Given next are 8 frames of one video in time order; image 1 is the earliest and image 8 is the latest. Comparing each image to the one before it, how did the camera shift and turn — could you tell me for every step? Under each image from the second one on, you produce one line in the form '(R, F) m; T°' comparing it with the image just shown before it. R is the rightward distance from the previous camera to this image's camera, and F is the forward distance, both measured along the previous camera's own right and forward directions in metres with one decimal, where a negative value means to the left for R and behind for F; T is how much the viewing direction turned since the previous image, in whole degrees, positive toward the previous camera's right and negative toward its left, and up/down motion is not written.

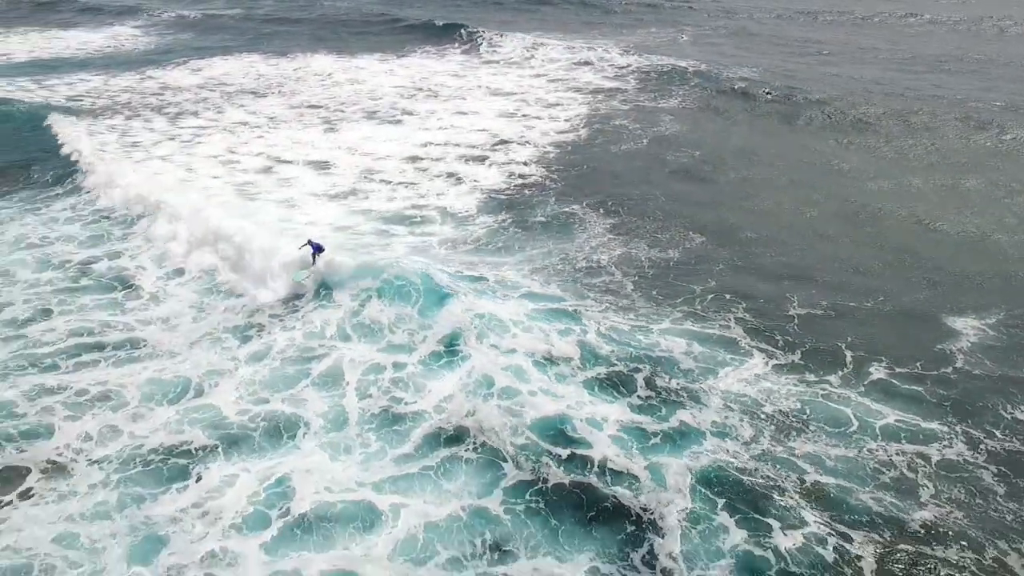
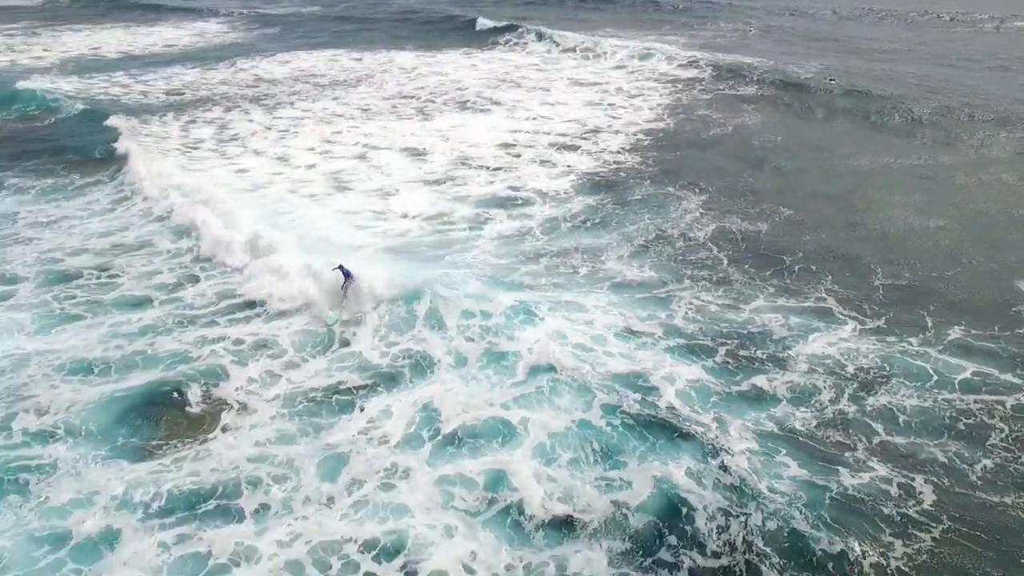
(-0.5, -0.9) m; -3°
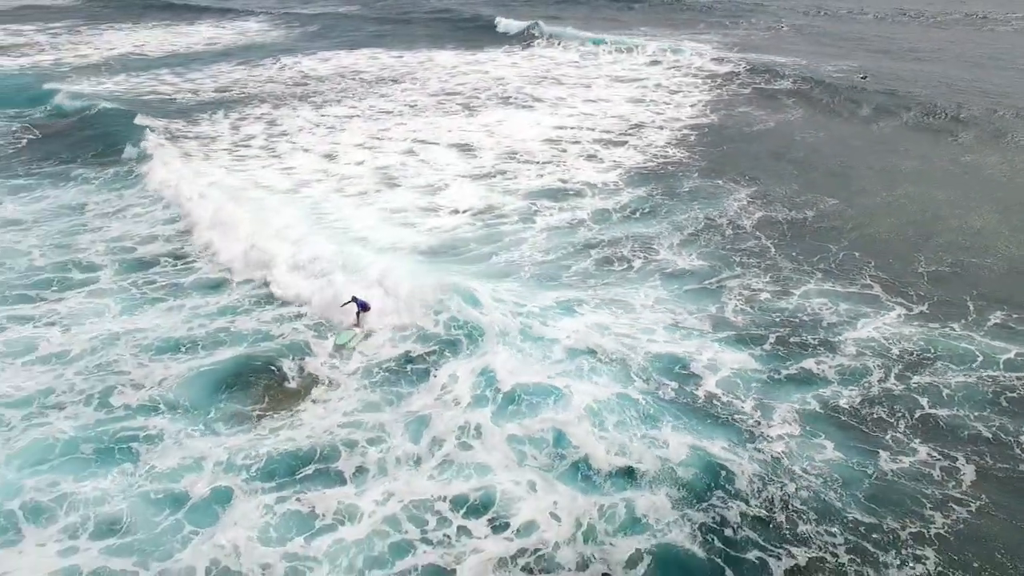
(-0.3, -0.5) m; -1°
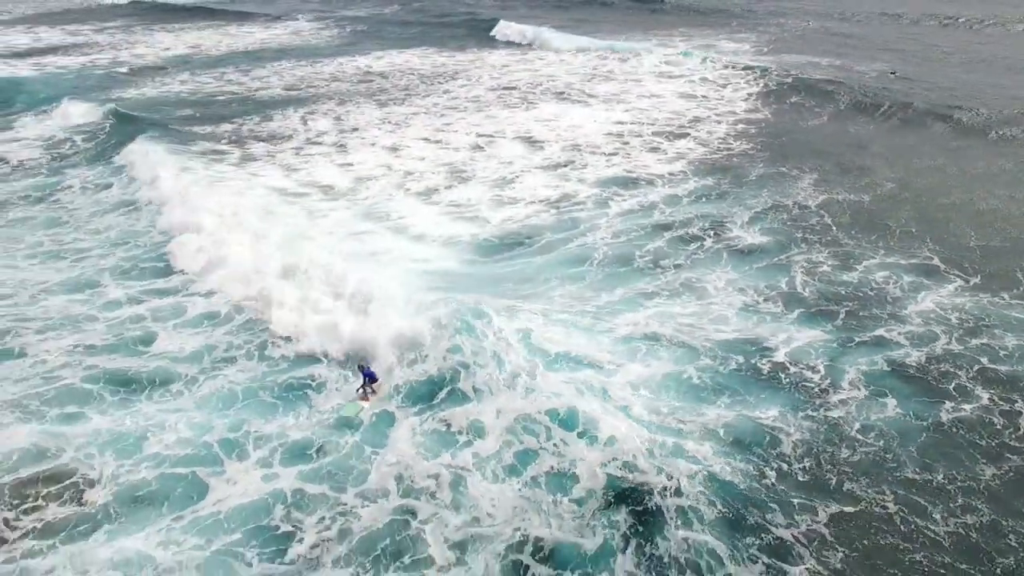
(-0.8, -1.1) m; -1°
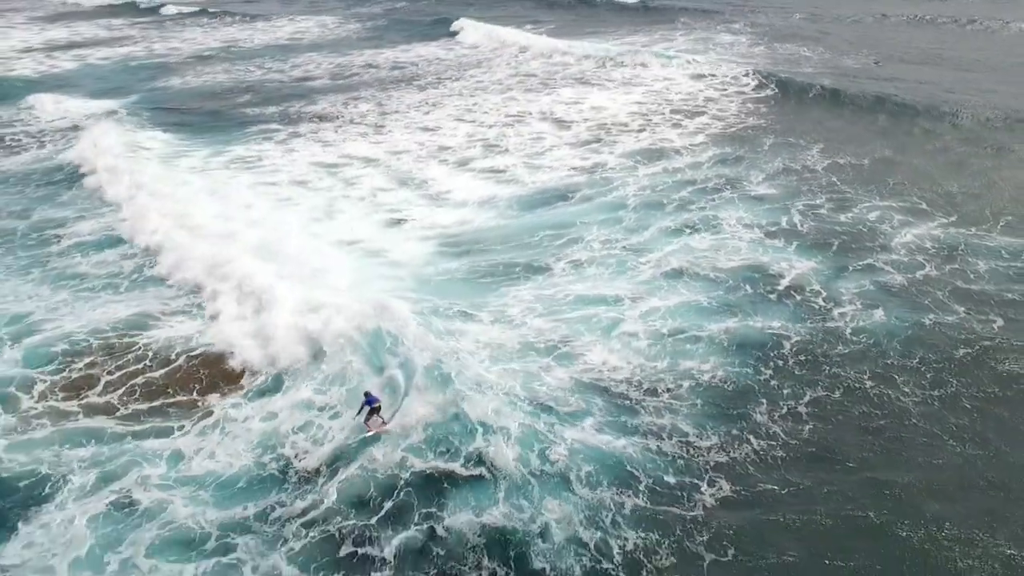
(-0.8, -2.1) m; +1°
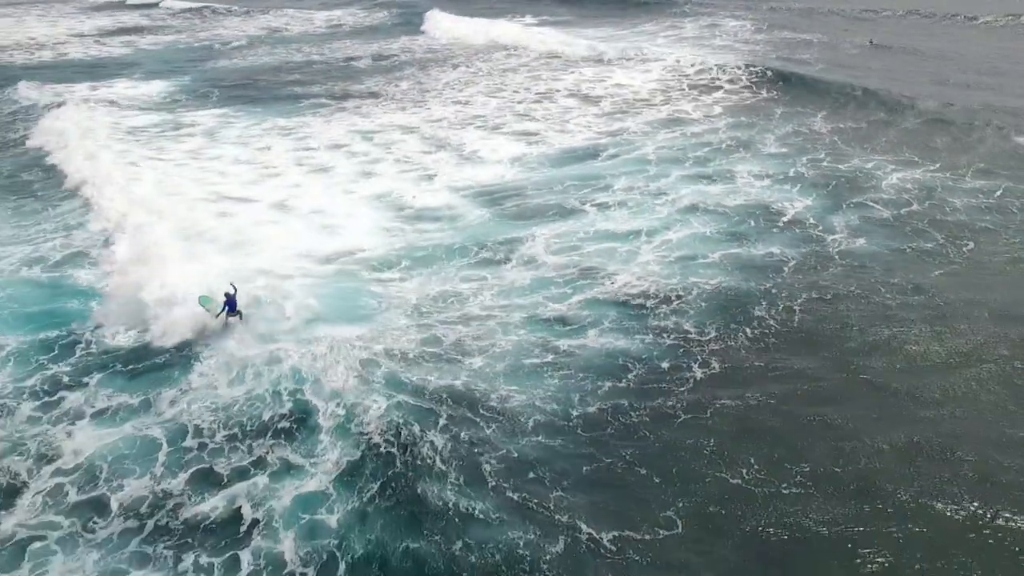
(-0.4, -1.9) m; 0°
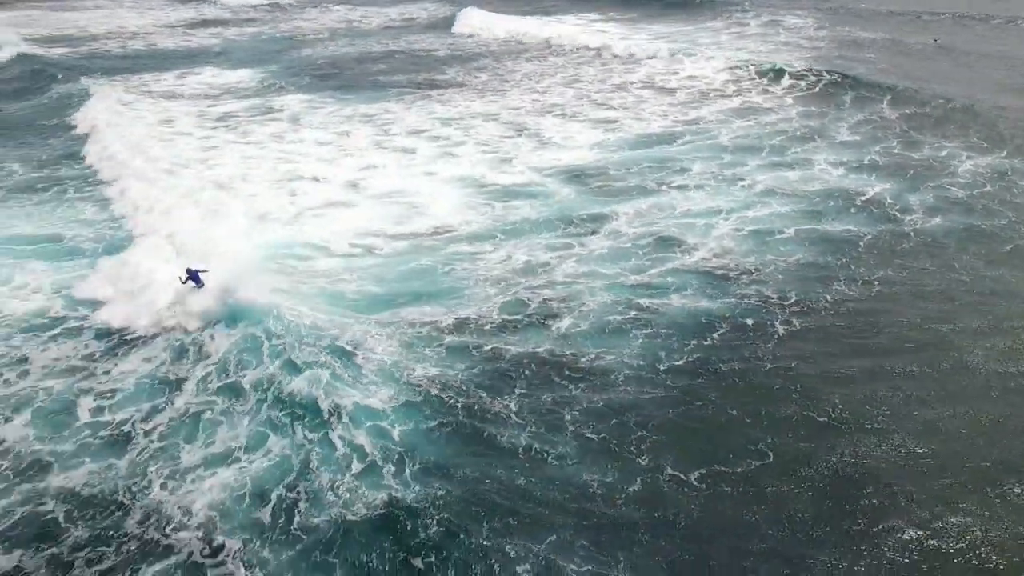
(-0.5, -0.9) m; -3°
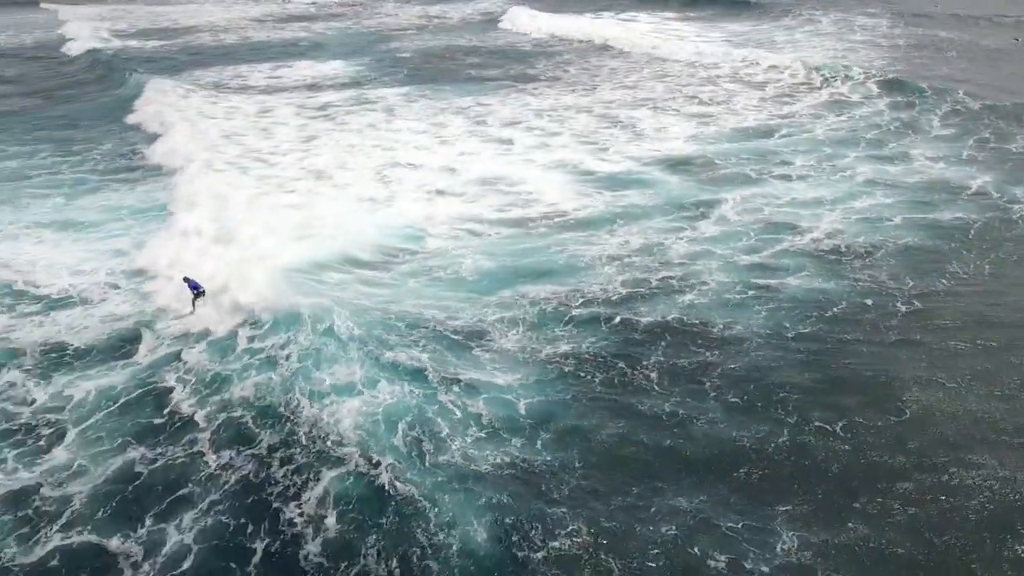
(-1.0, -0.8) m; -2°
